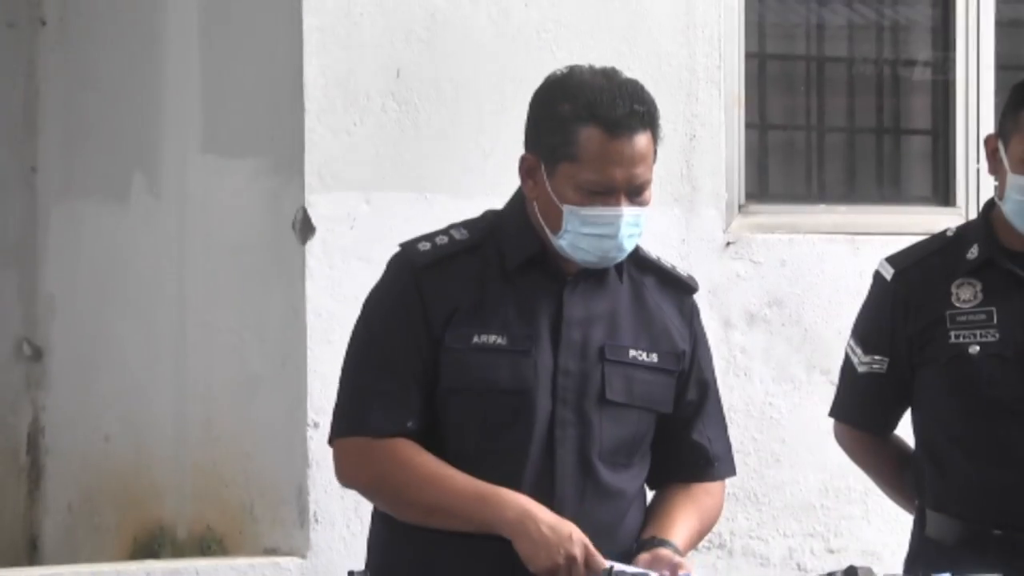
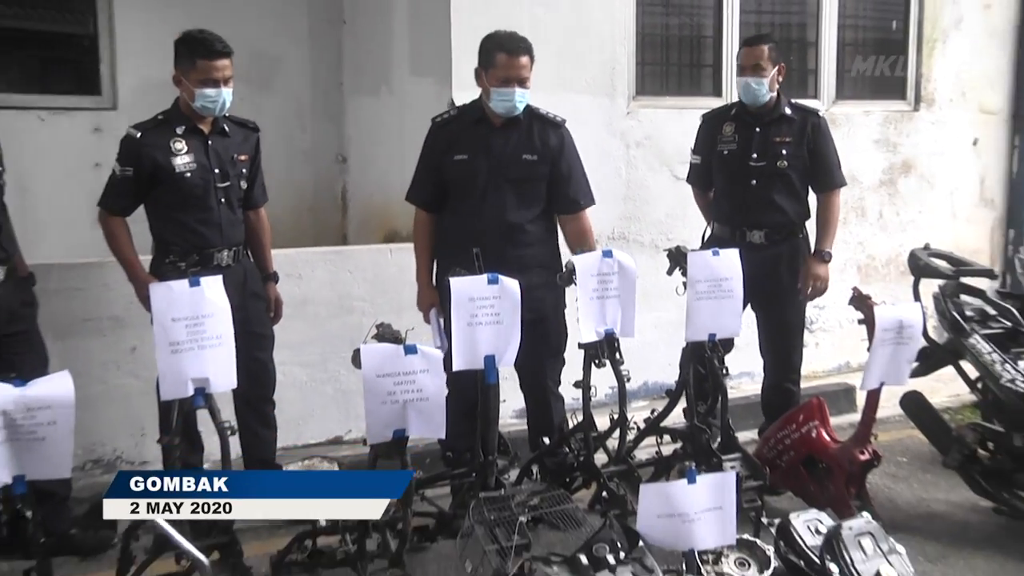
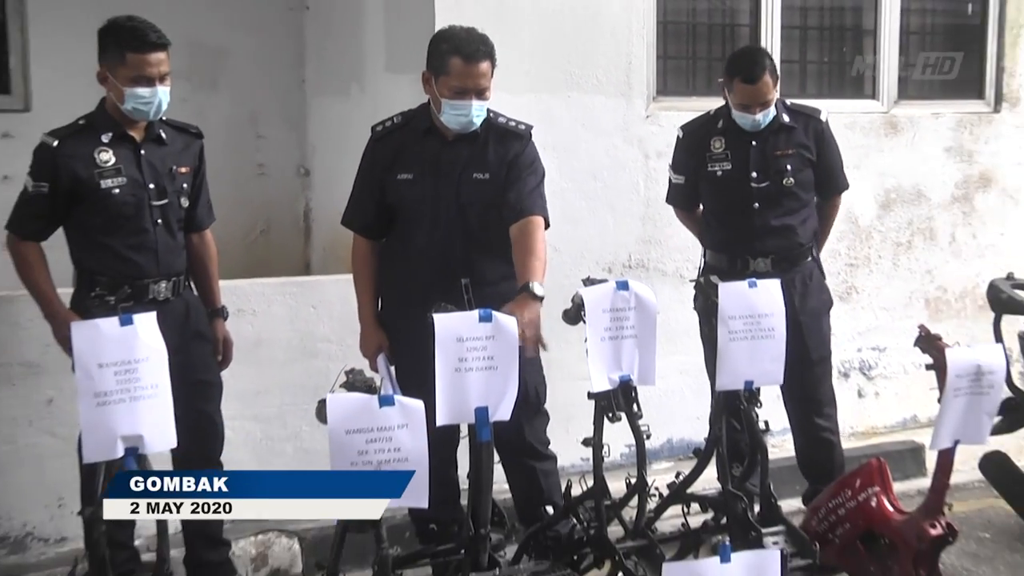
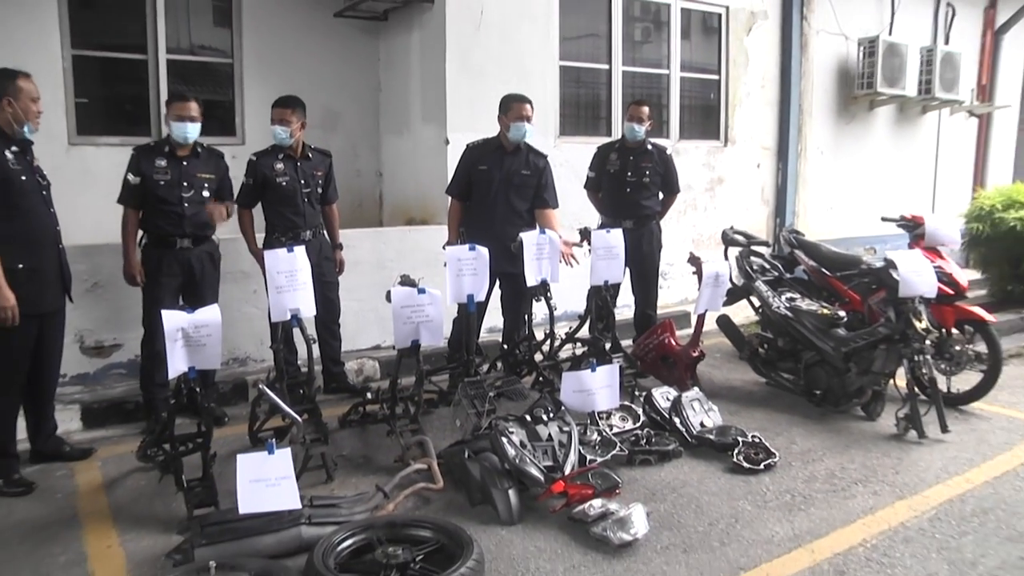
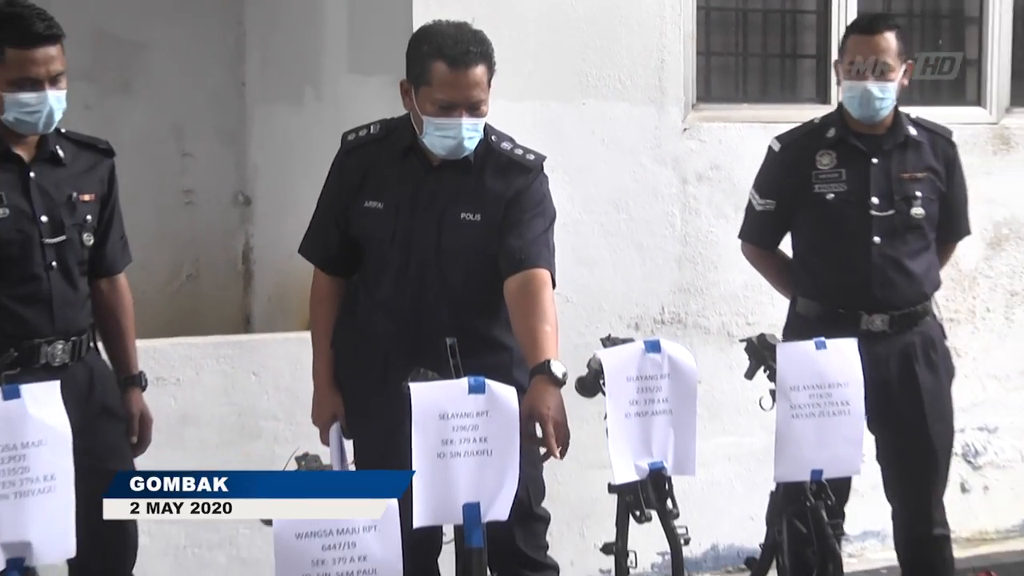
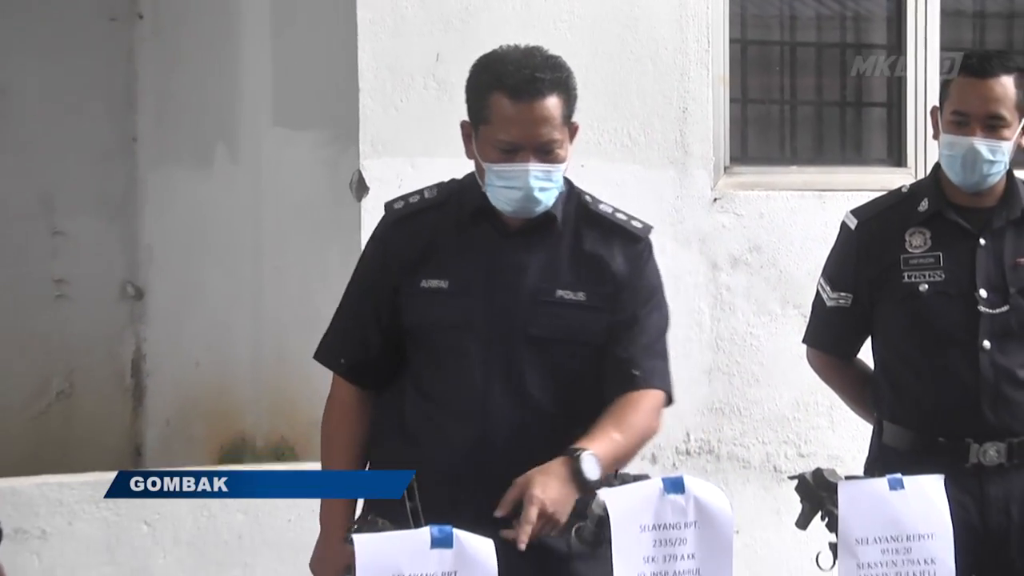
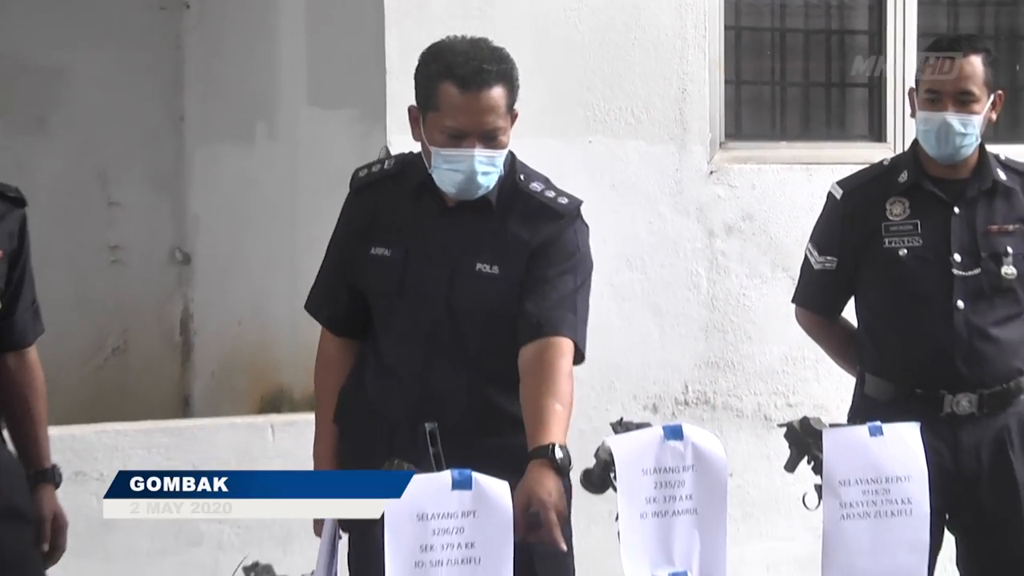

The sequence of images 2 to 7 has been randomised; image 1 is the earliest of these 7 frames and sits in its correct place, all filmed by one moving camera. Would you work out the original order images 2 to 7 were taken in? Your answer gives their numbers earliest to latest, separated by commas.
6, 7, 5, 3, 2, 4
